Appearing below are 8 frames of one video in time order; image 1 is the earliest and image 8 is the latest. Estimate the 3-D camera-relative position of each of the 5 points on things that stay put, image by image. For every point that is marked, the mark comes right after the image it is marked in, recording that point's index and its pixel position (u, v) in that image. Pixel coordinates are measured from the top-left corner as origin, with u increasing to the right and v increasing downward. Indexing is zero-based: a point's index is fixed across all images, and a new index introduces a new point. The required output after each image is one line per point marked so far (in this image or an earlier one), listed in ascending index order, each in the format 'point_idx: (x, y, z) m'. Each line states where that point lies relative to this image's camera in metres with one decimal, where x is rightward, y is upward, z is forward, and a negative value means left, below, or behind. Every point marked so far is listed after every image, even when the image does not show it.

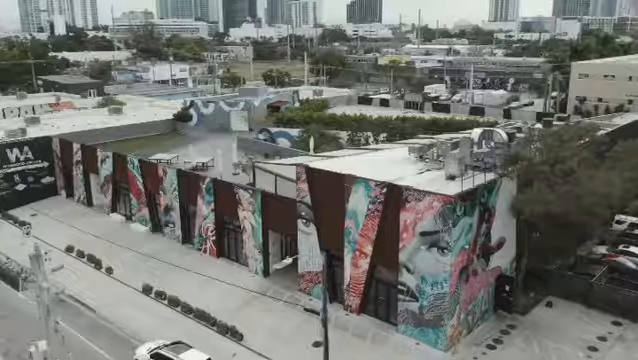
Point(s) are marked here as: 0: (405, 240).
0: (+2.9, -2.0, +19.4) m
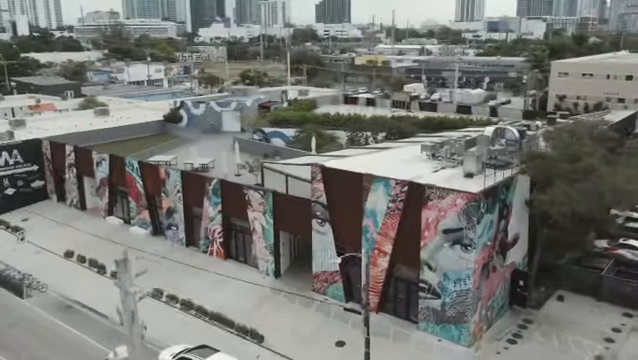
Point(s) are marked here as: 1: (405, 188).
0: (+3.7, -2.0, +19.6) m
1: (+3.0, -0.3, +19.8) m
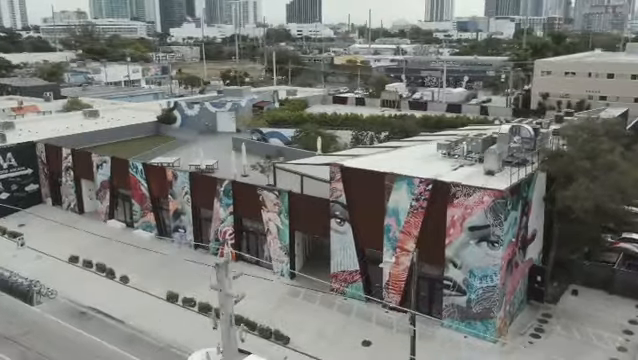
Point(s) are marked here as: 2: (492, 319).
0: (+4.6, -1.9, +19.7) m
1: (+3.8, -0.2, +19.9) m
2: (+5.9, -4.7, +19.5) m
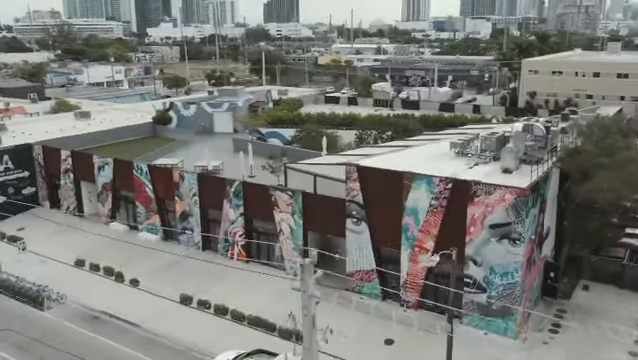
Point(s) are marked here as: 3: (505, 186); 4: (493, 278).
0: (+5.3, -1.9, +19.9) m
1: (+4.6, -0.2, +20.1) m
2: (+6.7, -4.7, +19.7) m
3: (+6.1, -0.2, +19.0) m
4: (+6.0, -3.4, +19.8) m
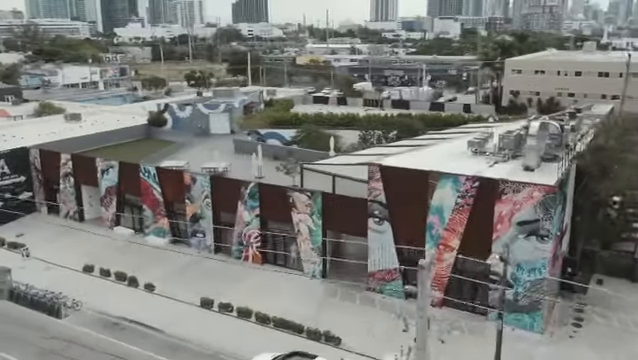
0: (+6.4, -1.8, +20.2) m
1: (+5.5, -0.1, +20.3) m
2: (+7.7, -4.6, +20.1) m
3: (+7.2, -0.1, +19.3) m
4: (+7.1, -3.3, +20.2) m
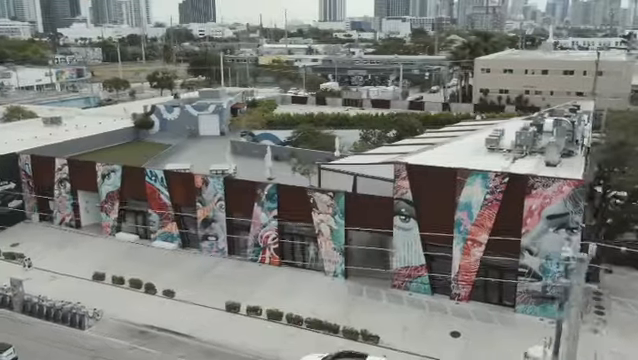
0: (+7.6, -1.6, +20.8) m
1: (+6.8, 0.0, +20.9) m
2: (+9.1, -4.4, +20.9) m
3: (+8.5, +0.1, +20.0) m
4: (+8.4, -3.1, +20.9) m
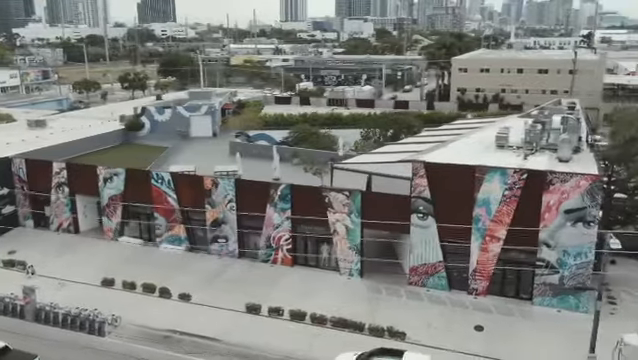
0: (+8.5, -1.5, +21.4) m
1: (+7.6, +0.2, +21.4) m
2: (+10.0, -4.2, +21.5) m
3: (+9.4, +0.2, +20.7) m
4: (+9.3, -3.0, +21.5) m
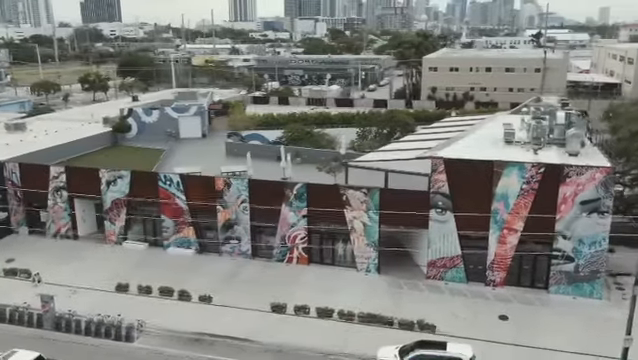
0: (+9.5, -1.2, +22.4) m
1: (+8.6, +0.4, +22.3) m
2: (+11.1, -3.9, +22.6) m
3: (+10.5, +0.5, +21.7) m
4: (+10.3, -2.7, +22.5) m
